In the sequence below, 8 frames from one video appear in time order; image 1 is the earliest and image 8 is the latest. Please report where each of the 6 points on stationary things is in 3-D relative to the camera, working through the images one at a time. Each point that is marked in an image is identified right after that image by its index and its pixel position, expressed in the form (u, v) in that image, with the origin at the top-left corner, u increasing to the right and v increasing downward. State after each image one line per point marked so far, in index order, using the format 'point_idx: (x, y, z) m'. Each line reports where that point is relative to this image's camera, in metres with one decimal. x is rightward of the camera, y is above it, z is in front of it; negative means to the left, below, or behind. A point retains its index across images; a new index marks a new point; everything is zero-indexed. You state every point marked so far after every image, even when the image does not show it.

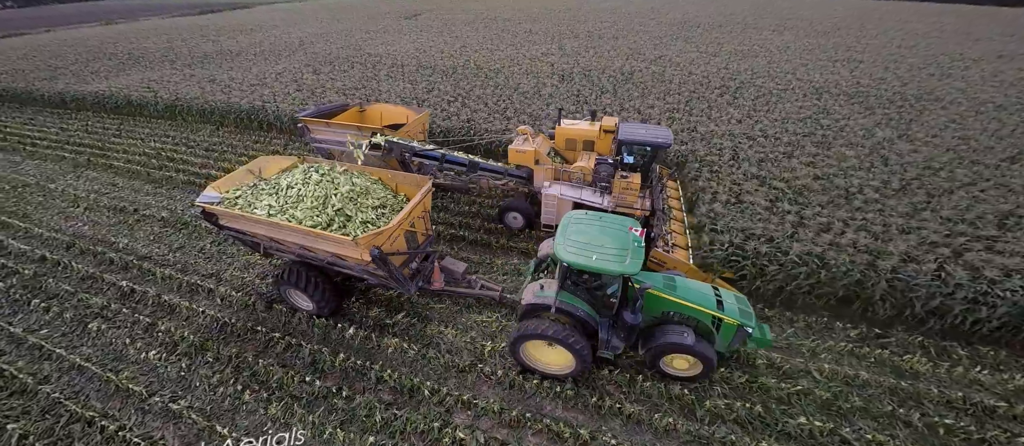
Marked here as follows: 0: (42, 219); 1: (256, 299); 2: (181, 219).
0: (-8.6, +0.1, +6.0) m
1: (-3.8, -1.0, +4.8) m
2: (-6.2, +0.1, +6.2) m
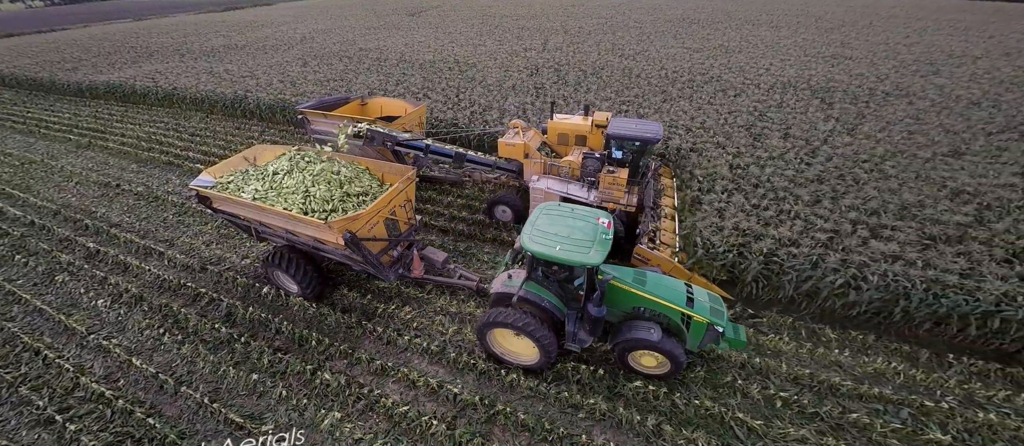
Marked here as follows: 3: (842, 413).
0: (-9.9, +0.8, +6.9) m
1: (-5.2, -0.6, +5.4) m
2: (-7.5, +0.7, +7.0) m
3: (+3.4, -2.0, +3.5) m
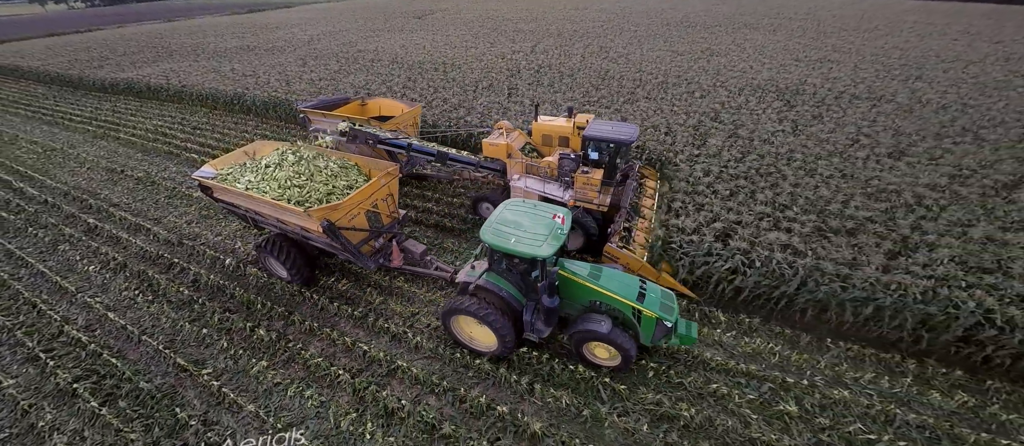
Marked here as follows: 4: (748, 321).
0: (-10.9, +1.3, +7.9) m
1: (-6.3, -0.2, +6.2) m
2: (-8.5, +1.1, +7.8) m
3: (+2.2, -1.8, +3.8) m
4: (+3.2, -1.3, +4.5) m
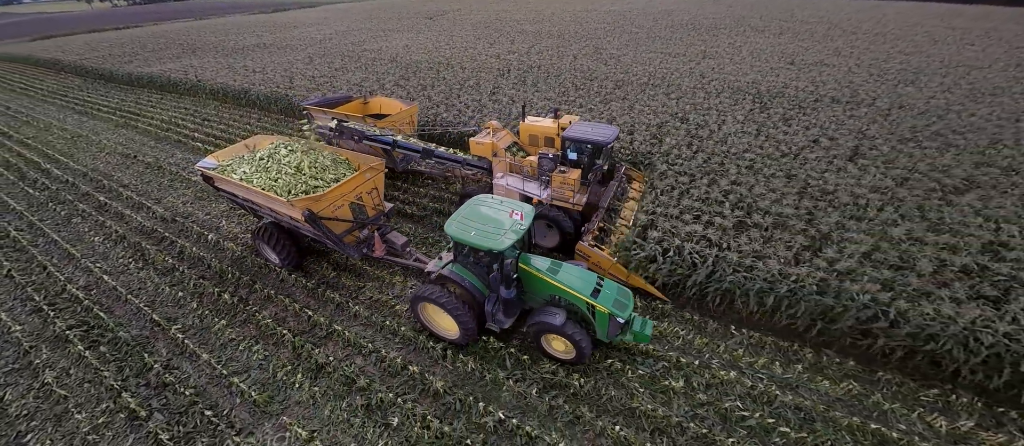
0: (-11.6, +1.8, +8.9) m
1: (-7.2, +0.2, +7.0) m
2: (-9.2, +1.6, +8.7) m
3: (+1.2, -1.7, +4.2) m
4: (+2.2, -1.2, +4.8) m
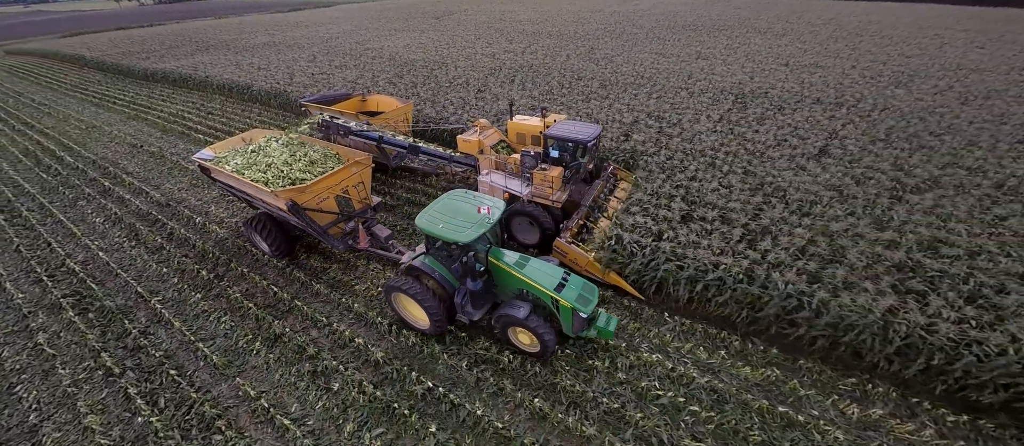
0: (-12.2, +2.3, +9.5) m
1: (-7.8, +0.6, +7.5) m
2: (-9.8, +2.0, +9.3) m
3: (+0.4, -1.5, +4.4) m
4: (+1.4, -1.1, +5.0) m
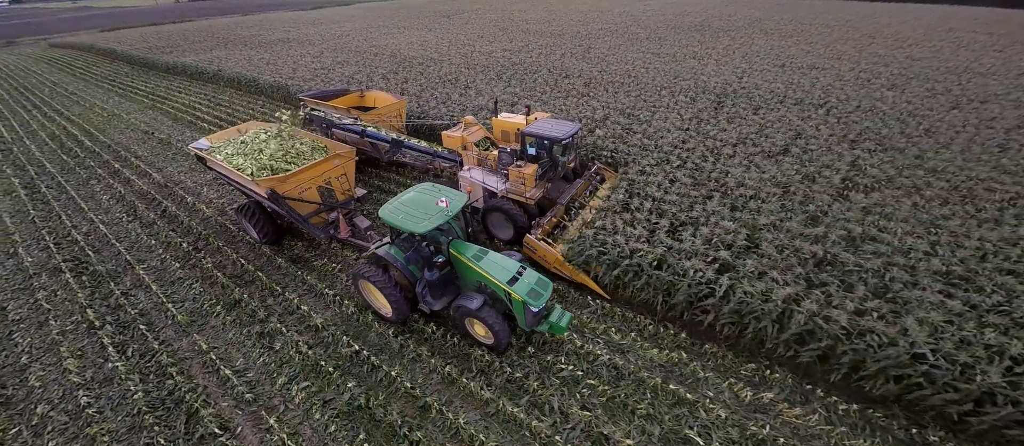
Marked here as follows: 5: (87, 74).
0: (-12.8, +3.0, +10.5) m
1: (-8.6, +1.1, +8.2) m
2: (-10.4, +2.6, +10.1) m
3: (-0.6, -1.3, +4.7) m
4: (+0.4, -0.9, +5.3) m
5: (-19.4, +6.8, +15.1) m
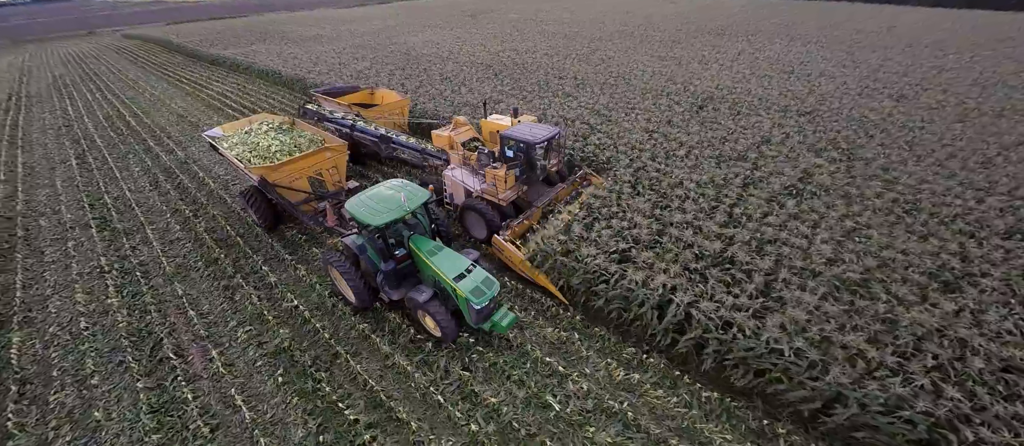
0: (-13.1, +4.0, +12.1) m
1: (-9.3, +1.9, +9.5) m
2: (-10.8, +3.5, +11.5) m
3: (-1.8, -1.0, +5.3) m
4: (-0.7, -0.7, +5.8) m
5: (-19.0, +8.3, +17.2) m
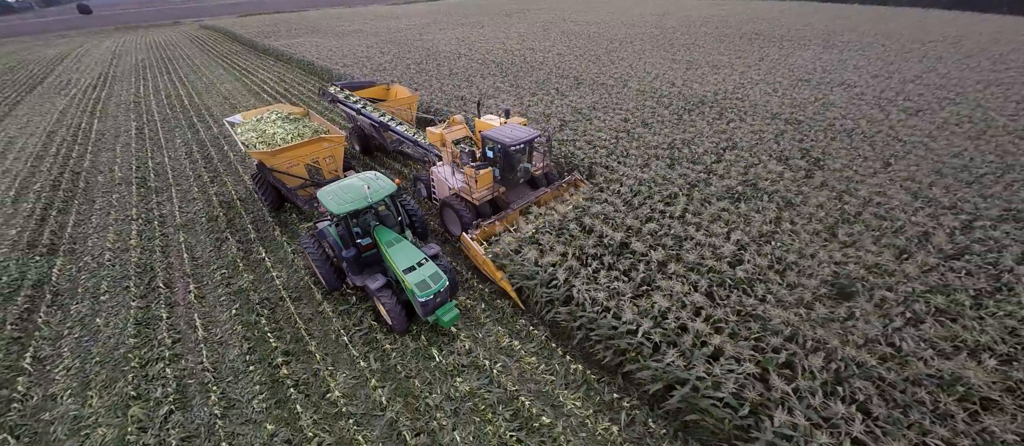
0: (-13.0, +5.5, +14.0) m
1: (-9.7, +3.0, +11.0) m
2: (-10.8, +4.8, +13.2) m
3: (-3.0, -0.5, +6.1) m
4: (-1.8, -0.3, +6.4) m
5: (-17.9, +10.2, +19.8) m
